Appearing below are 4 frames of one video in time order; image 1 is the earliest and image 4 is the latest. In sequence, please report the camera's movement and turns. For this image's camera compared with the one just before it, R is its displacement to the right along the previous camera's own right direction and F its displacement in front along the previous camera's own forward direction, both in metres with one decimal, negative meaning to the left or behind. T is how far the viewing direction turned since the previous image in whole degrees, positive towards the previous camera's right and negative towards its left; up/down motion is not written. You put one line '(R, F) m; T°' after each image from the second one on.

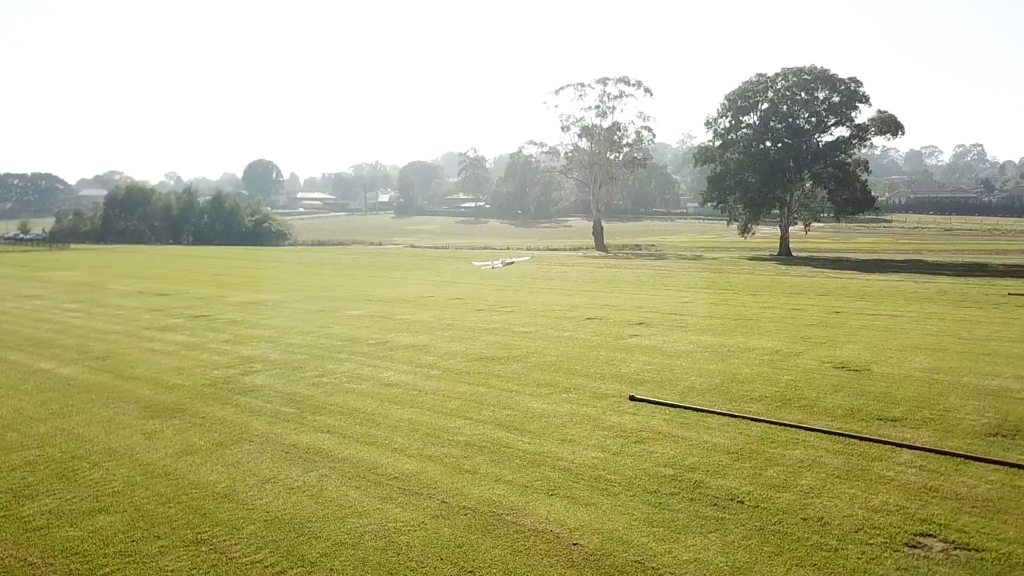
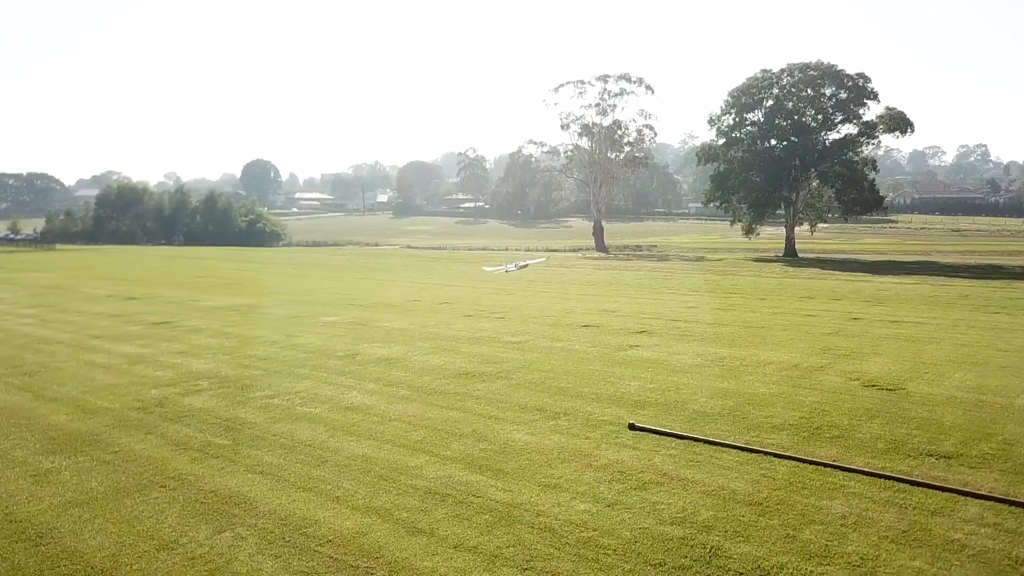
(+0.3, +1.6) m; 0°
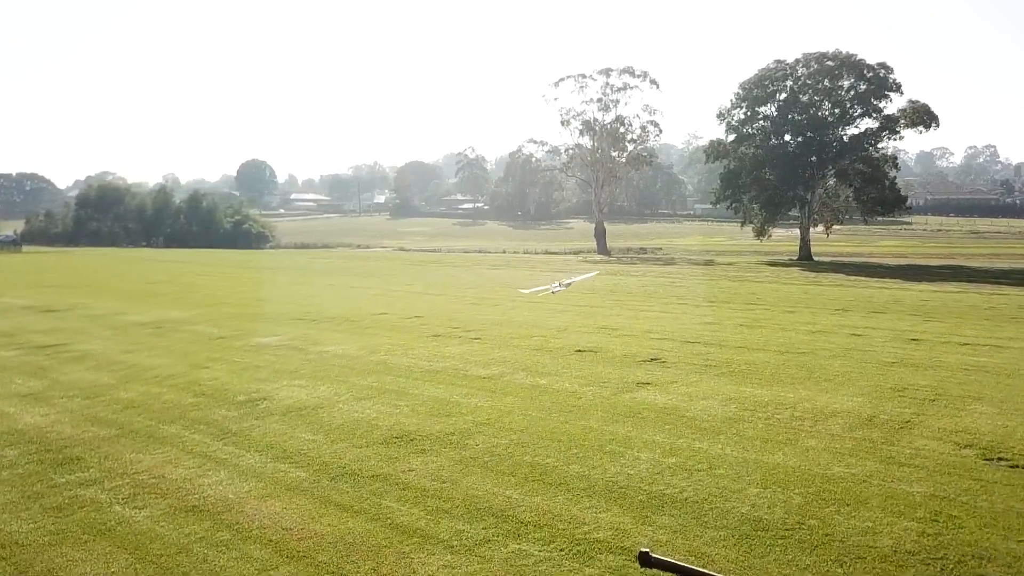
(+0.5, +3.6) m; 0°
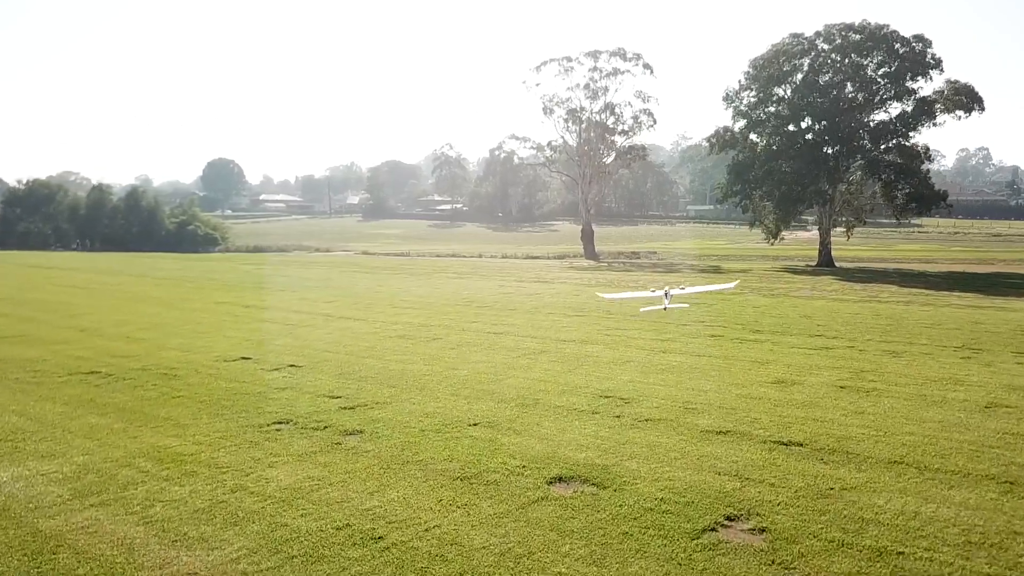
(+0.7, +7.6) m; +1°
